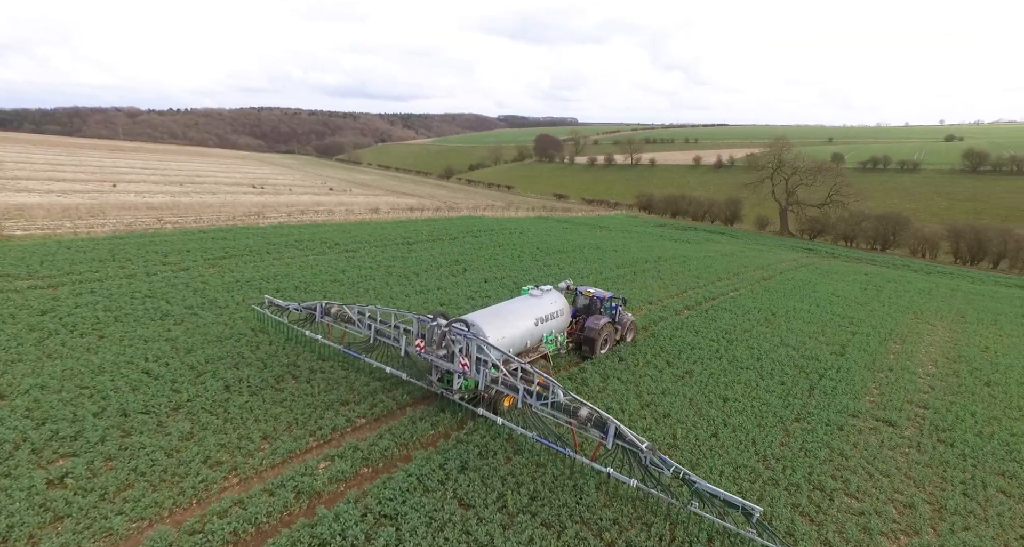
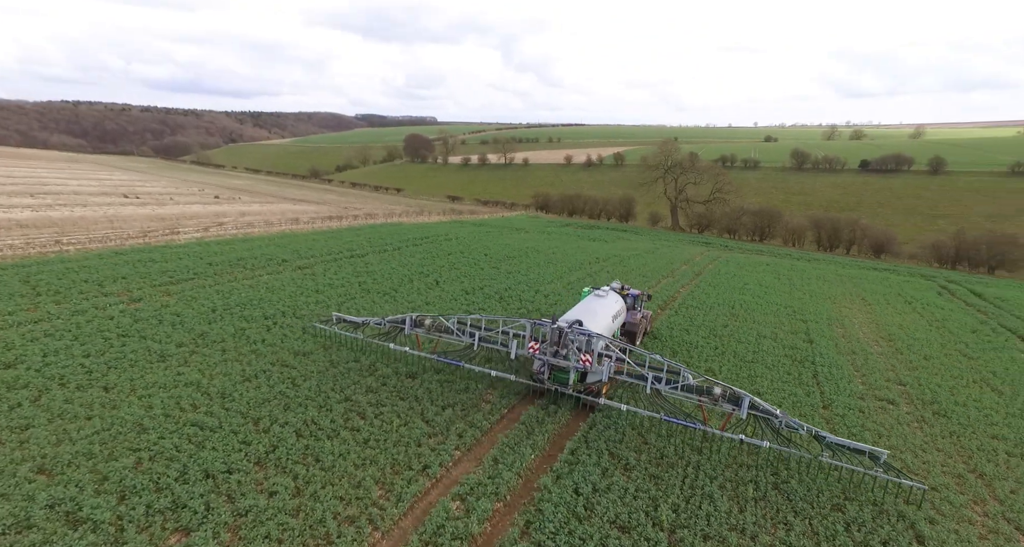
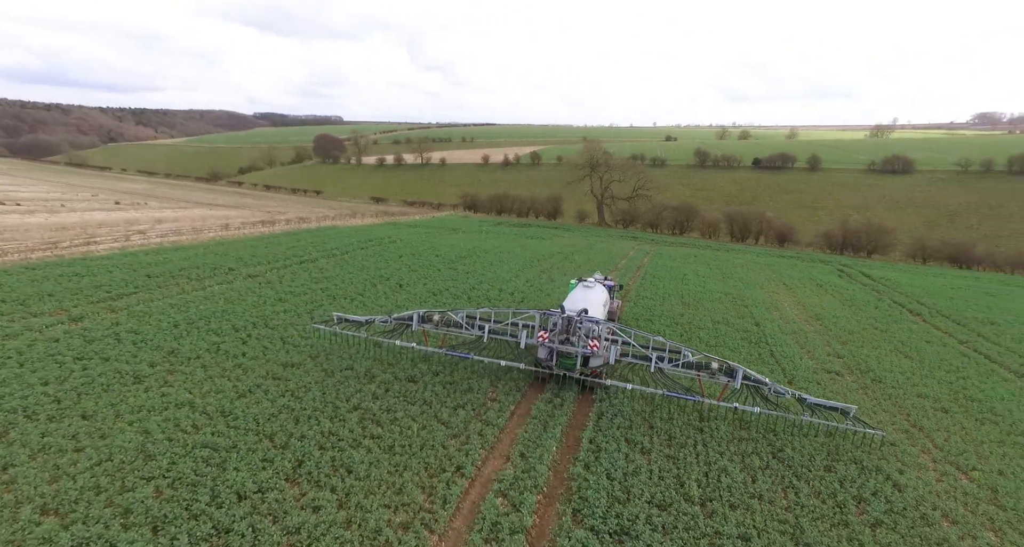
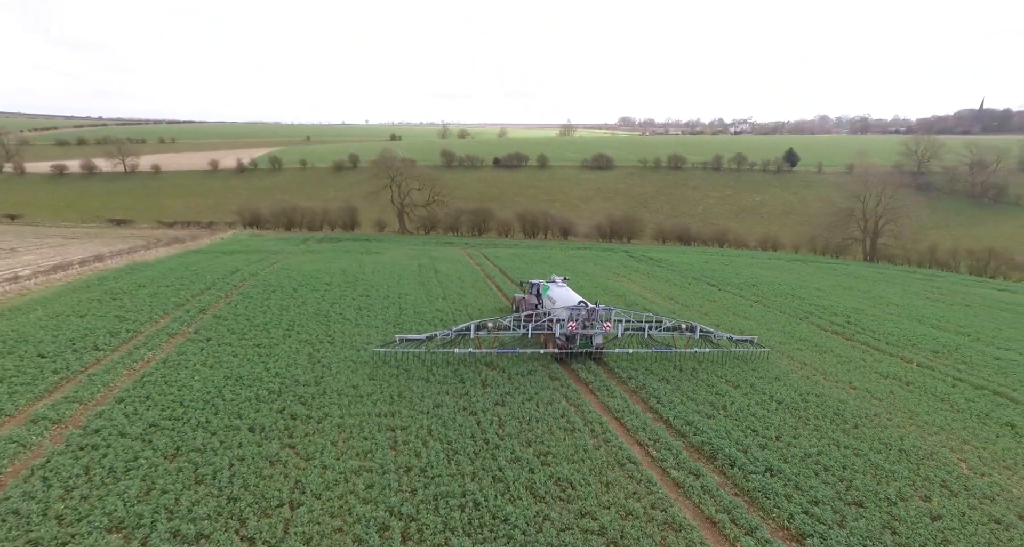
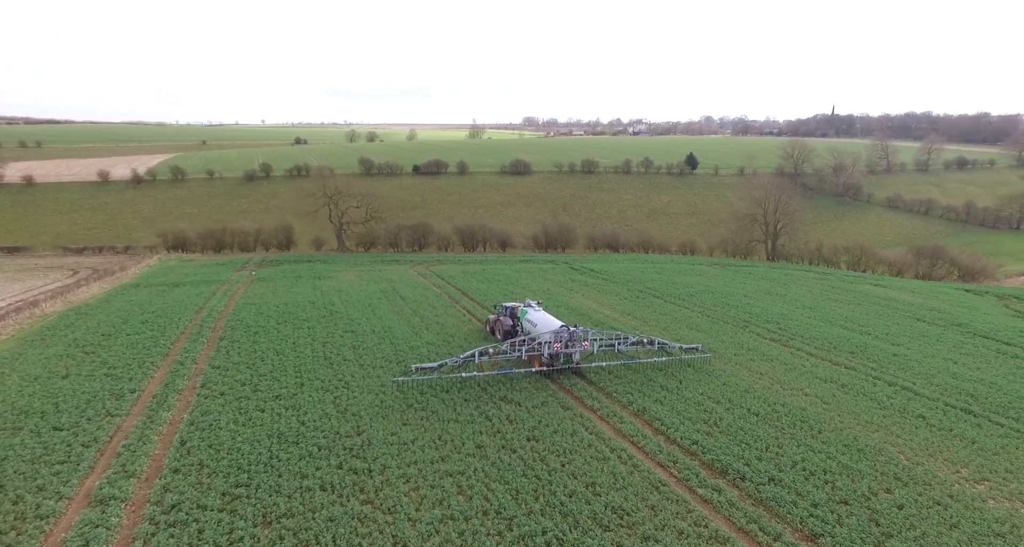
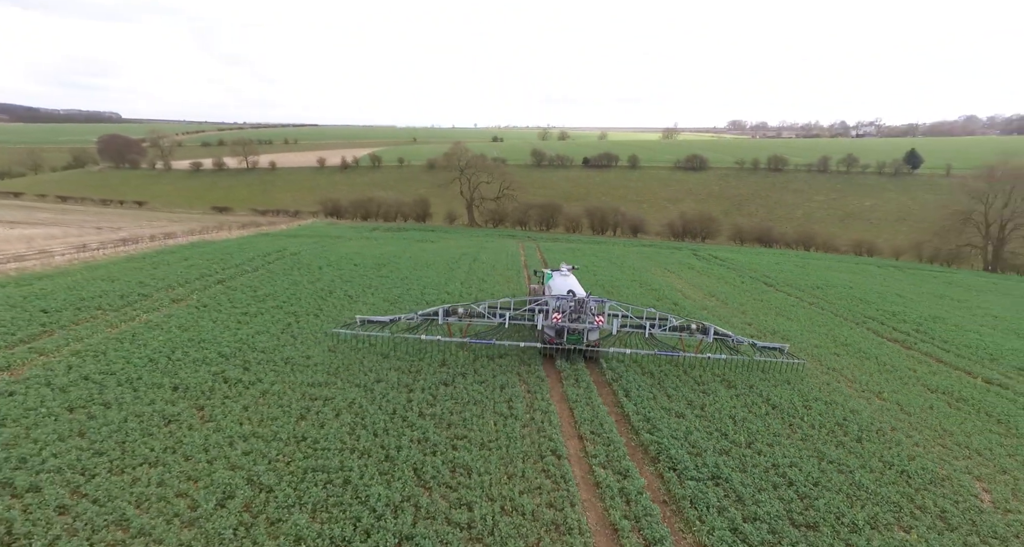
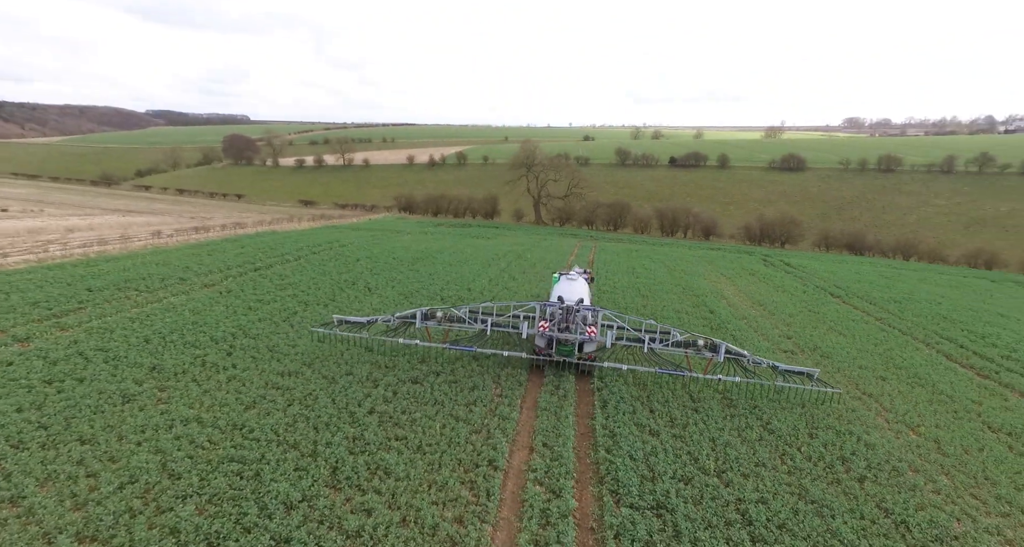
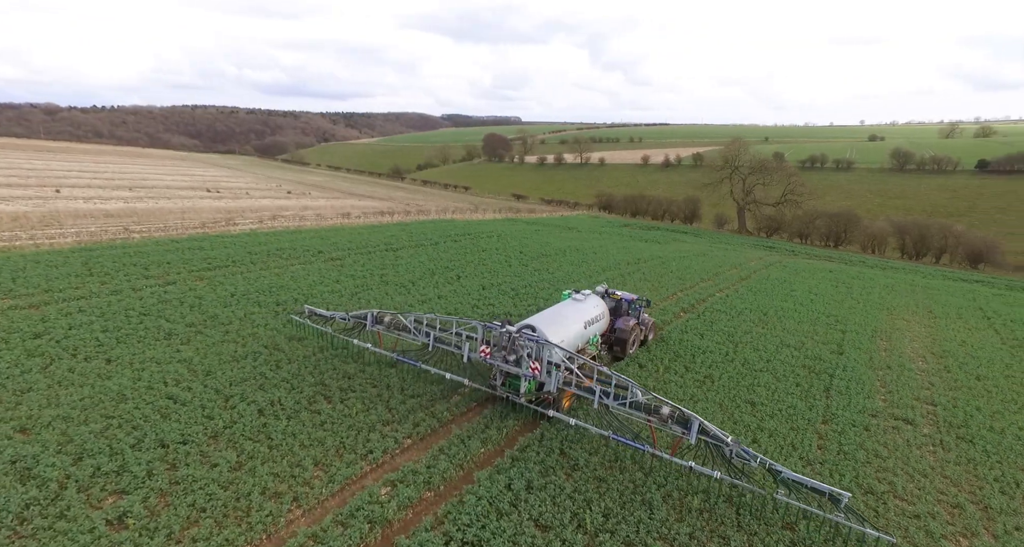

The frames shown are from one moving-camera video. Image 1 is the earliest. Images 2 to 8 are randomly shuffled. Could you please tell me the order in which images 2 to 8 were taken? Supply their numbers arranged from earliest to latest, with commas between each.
8, 2, 3, 7, 6, 4, 5
